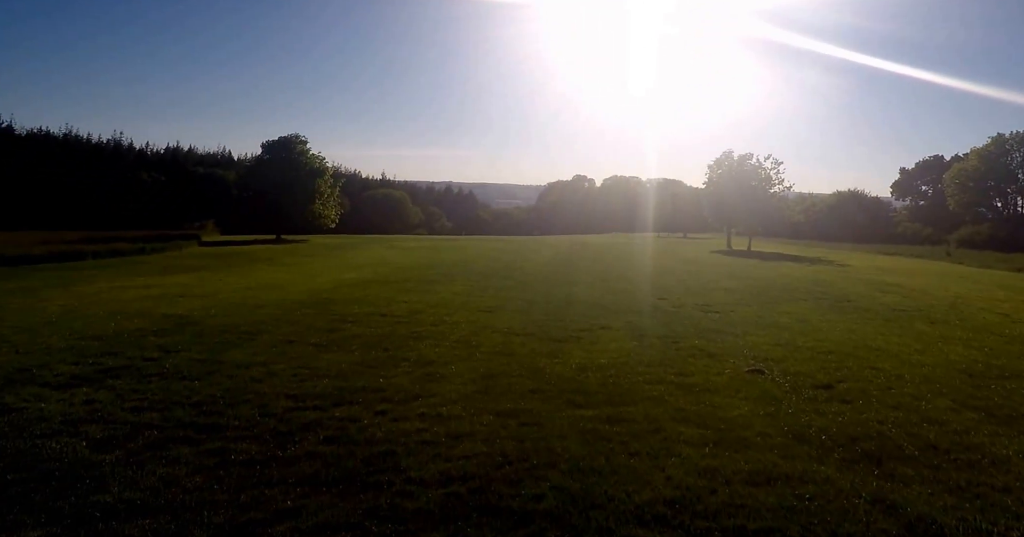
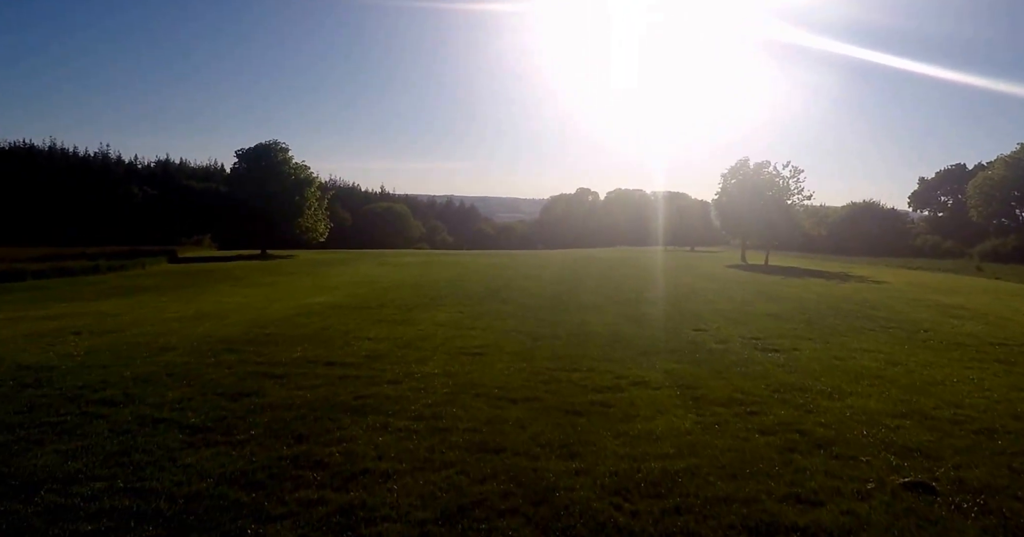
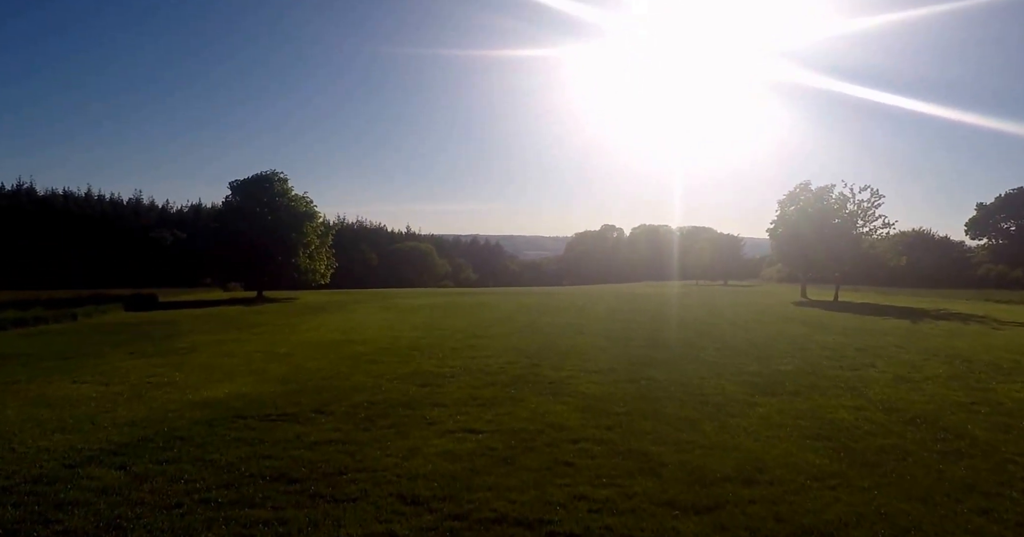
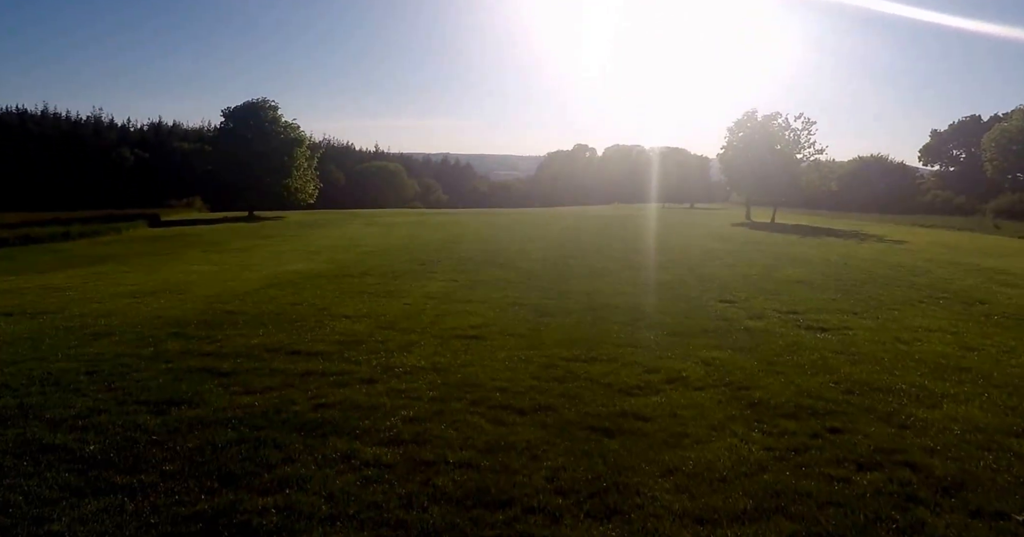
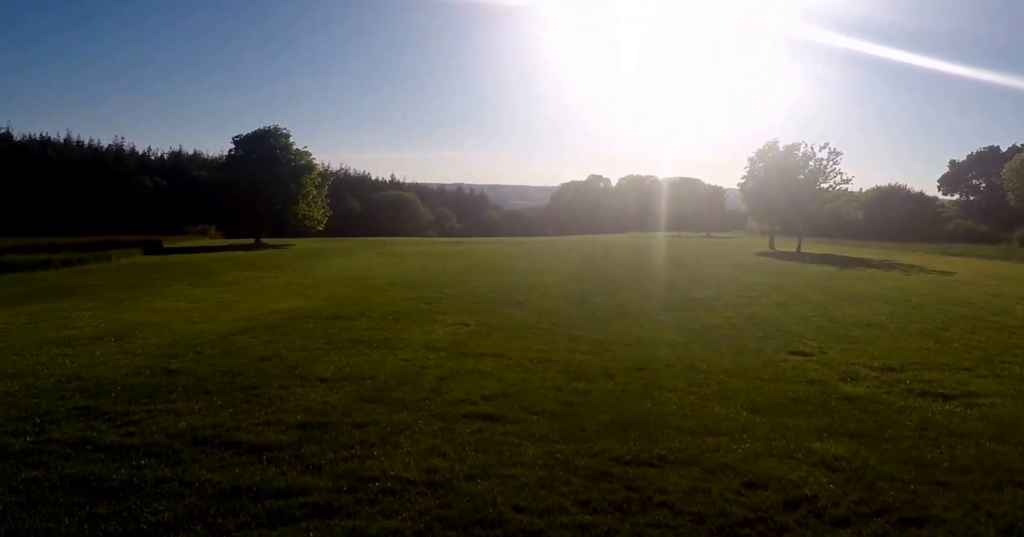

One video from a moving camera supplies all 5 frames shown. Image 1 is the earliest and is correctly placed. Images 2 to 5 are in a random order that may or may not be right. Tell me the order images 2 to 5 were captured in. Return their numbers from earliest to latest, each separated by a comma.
2, 4, 5, 3
